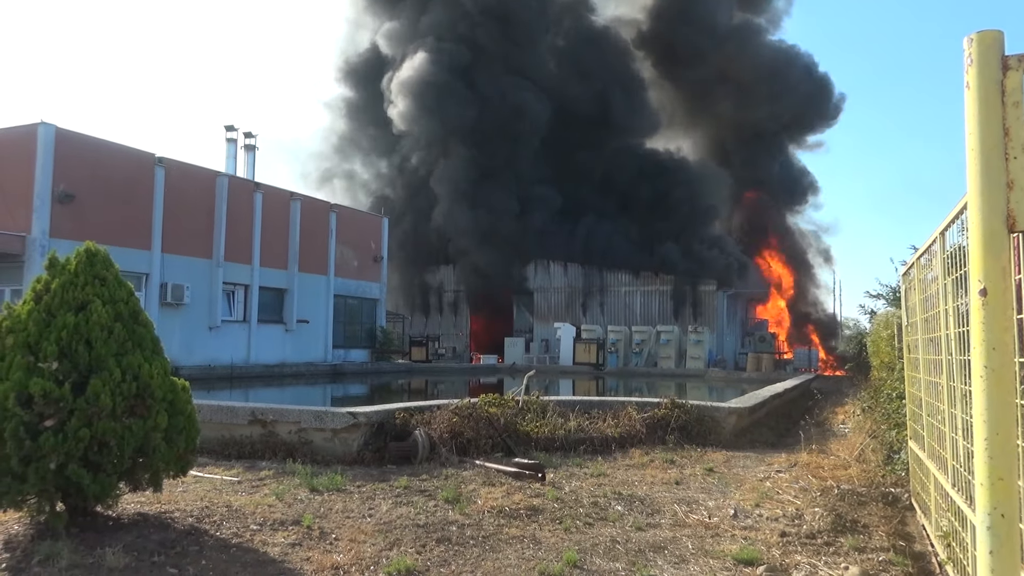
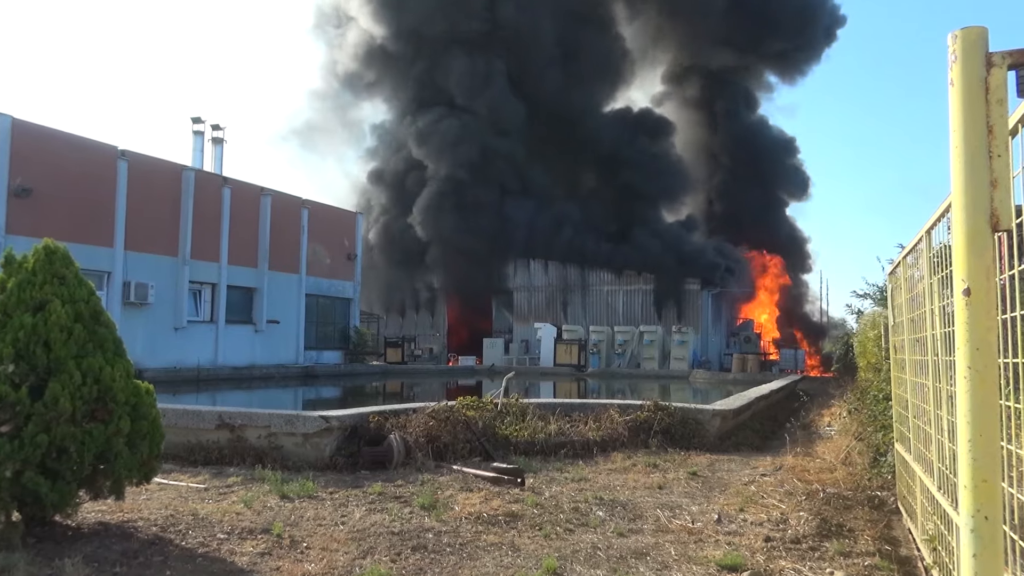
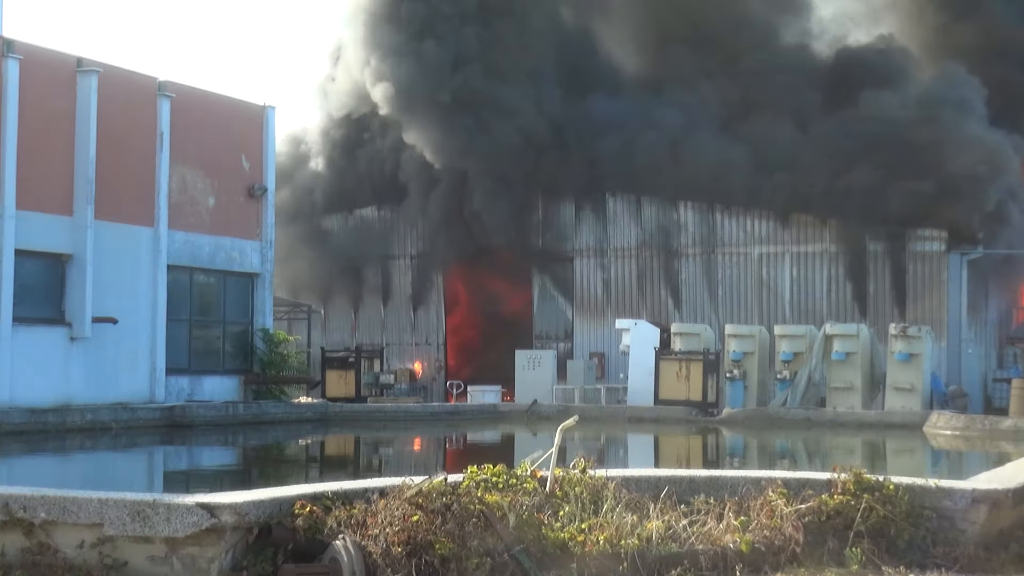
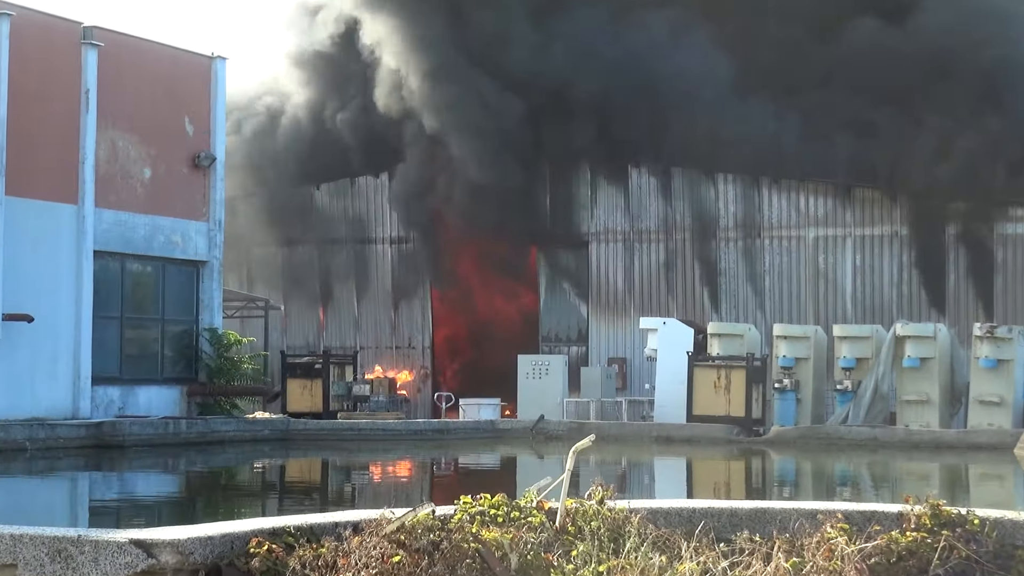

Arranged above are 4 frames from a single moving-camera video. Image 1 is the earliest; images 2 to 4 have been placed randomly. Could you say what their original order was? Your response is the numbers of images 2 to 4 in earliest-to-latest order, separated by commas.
2, 3, 4
